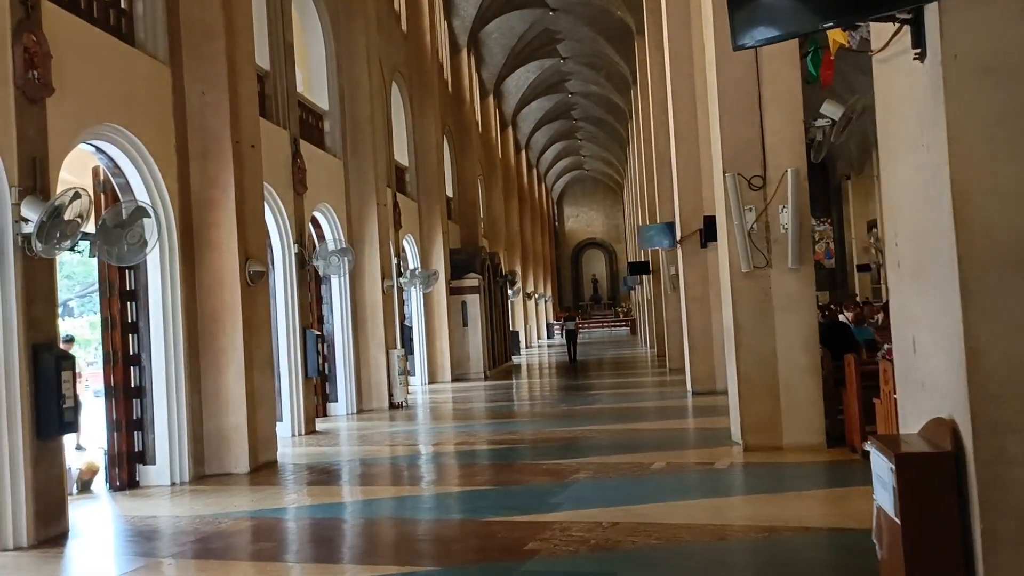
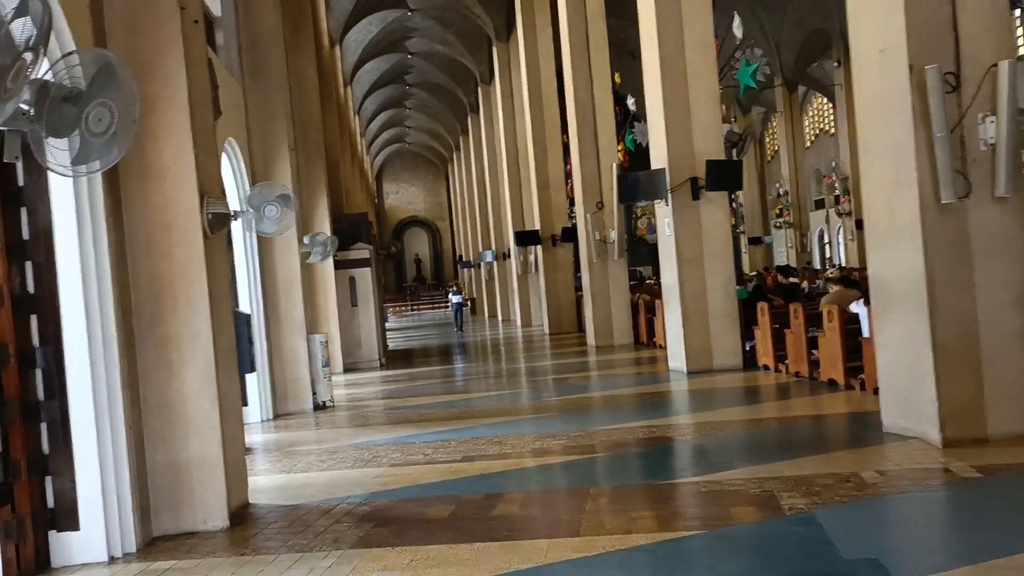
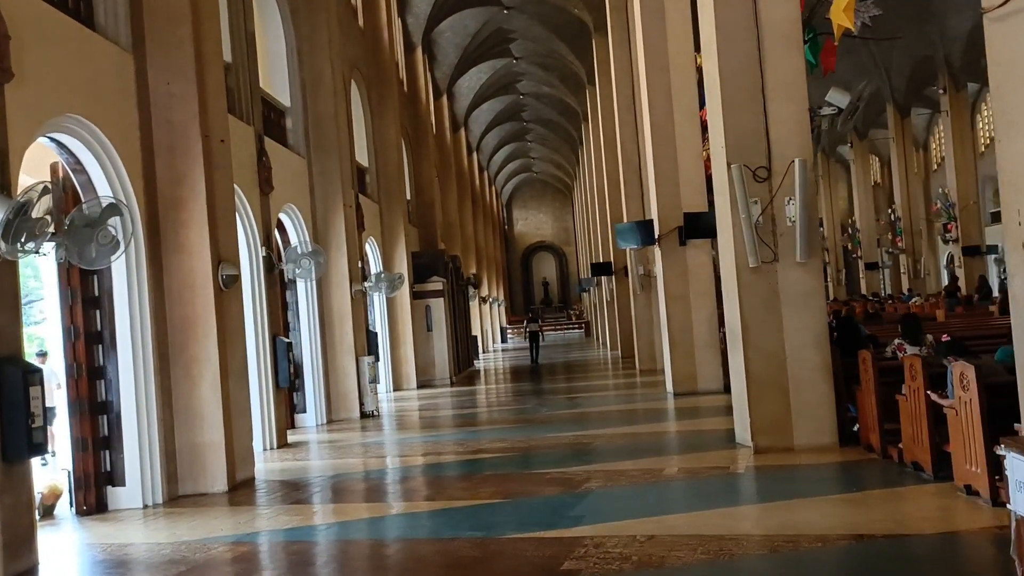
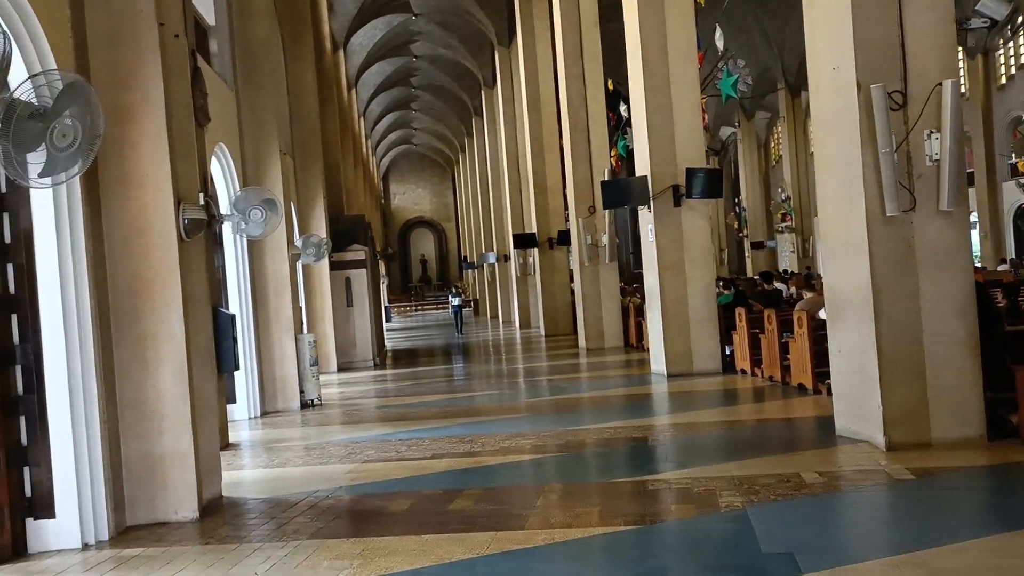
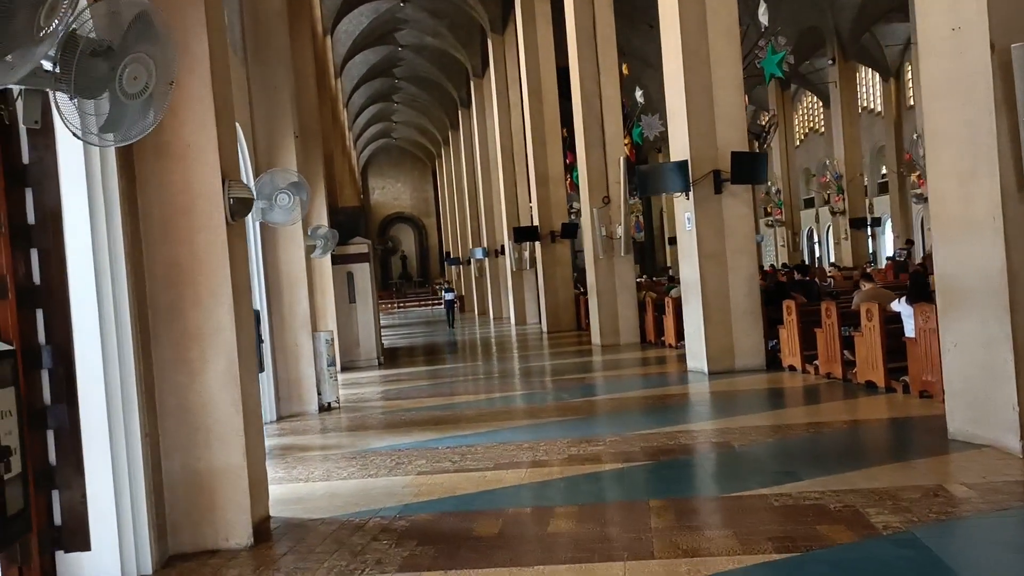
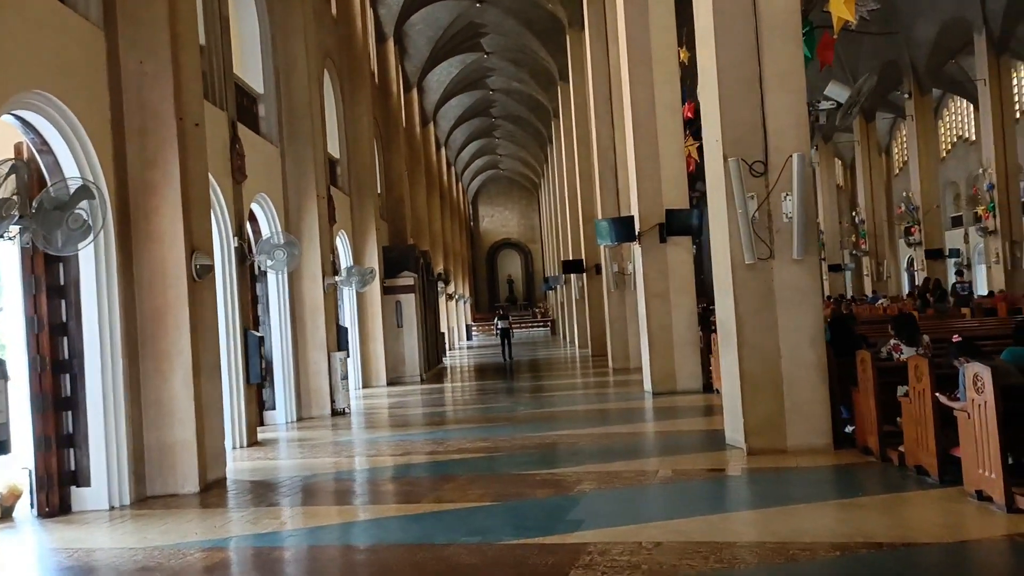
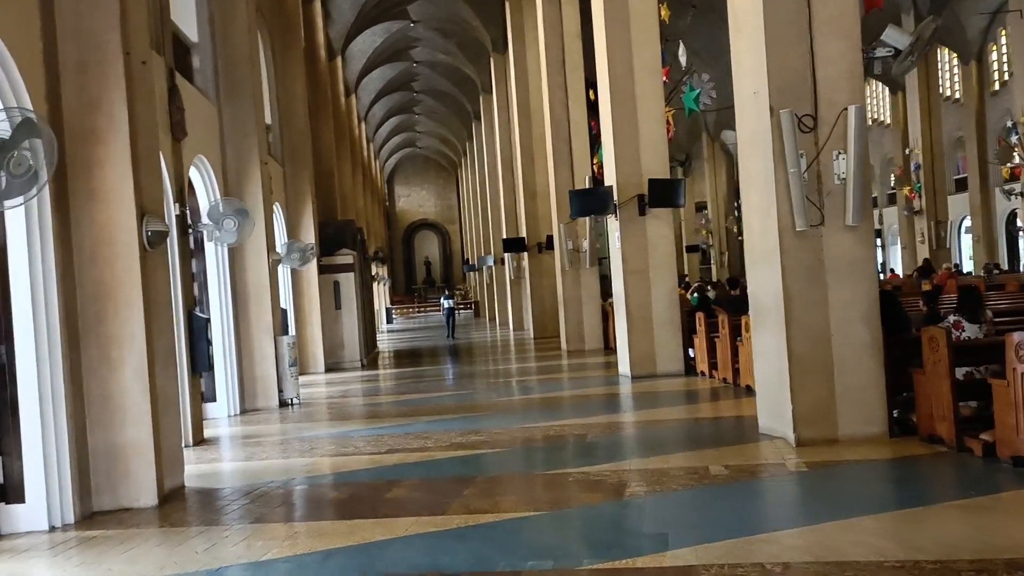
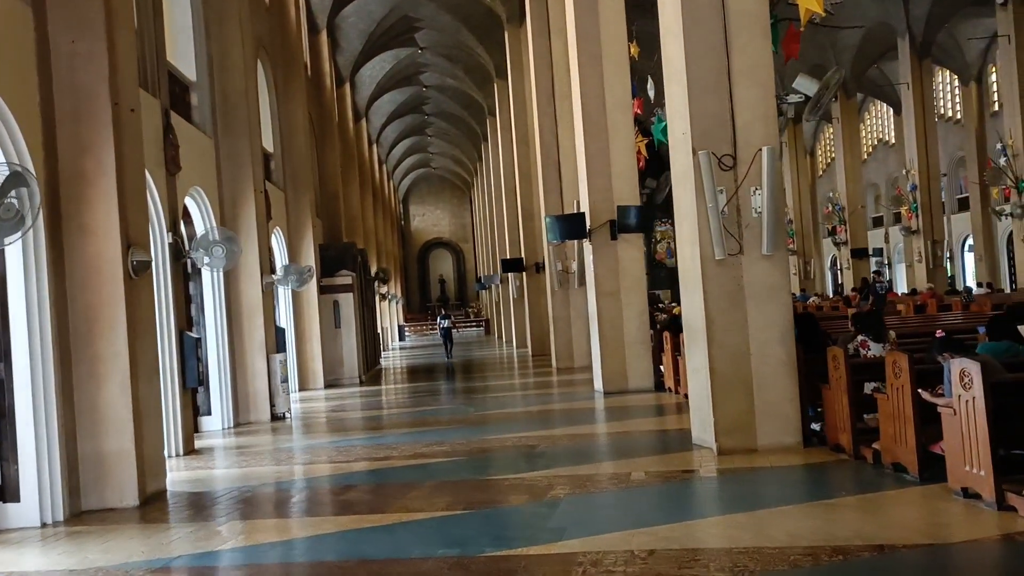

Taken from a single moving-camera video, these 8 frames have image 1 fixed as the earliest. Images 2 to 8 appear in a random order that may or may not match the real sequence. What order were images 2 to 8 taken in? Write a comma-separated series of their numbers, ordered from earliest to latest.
3, 6, 8, 7, 4, 2, 5
